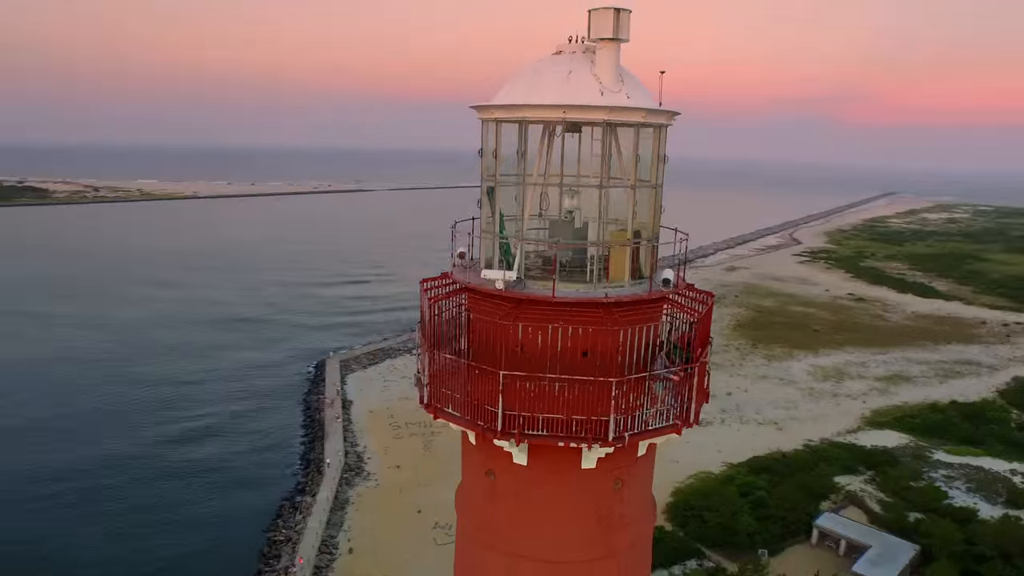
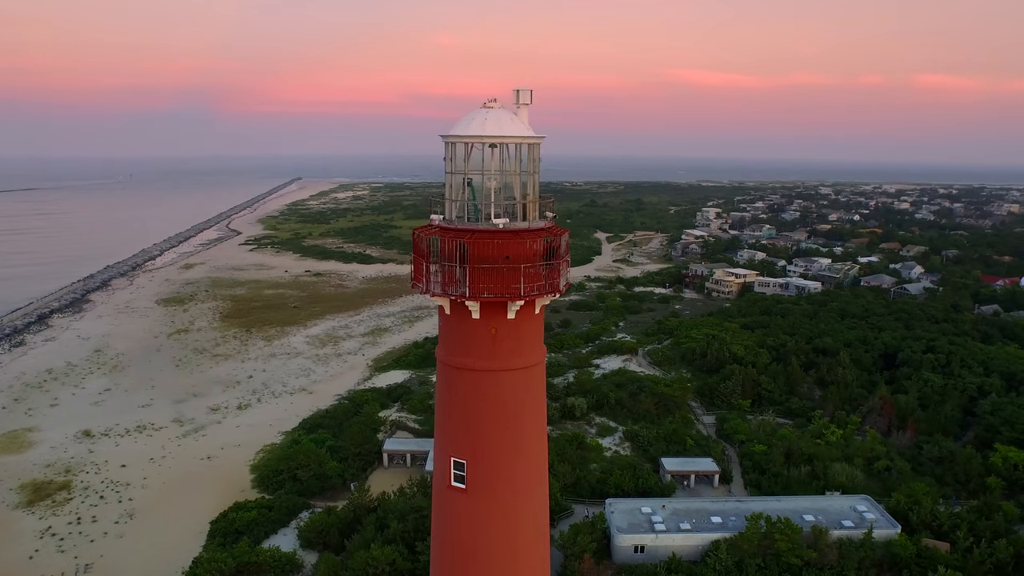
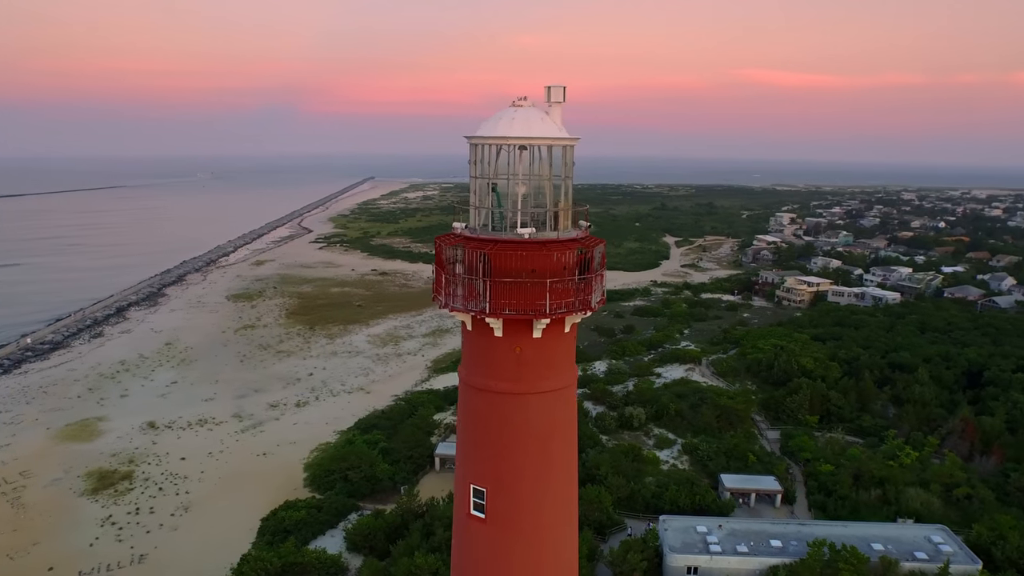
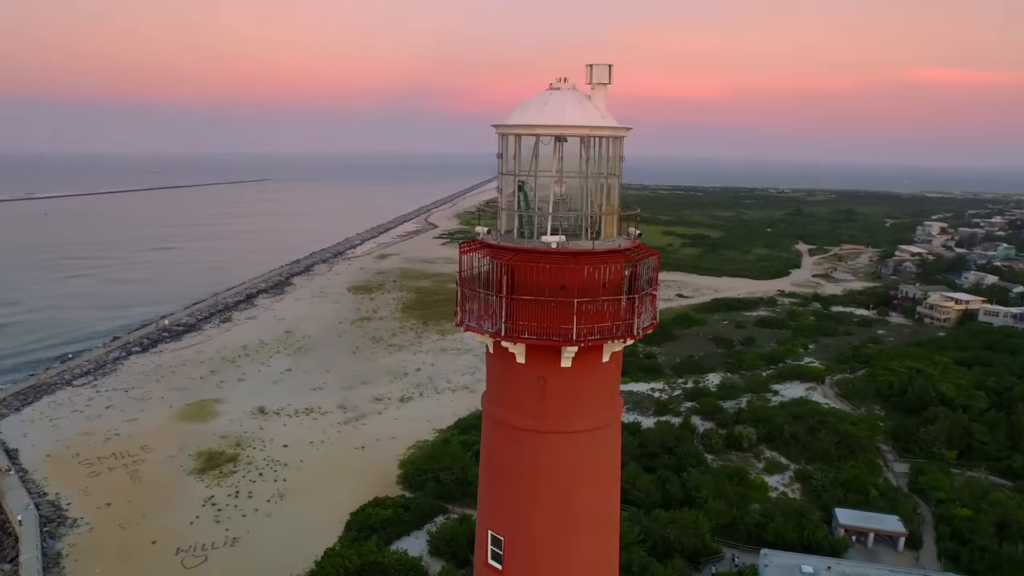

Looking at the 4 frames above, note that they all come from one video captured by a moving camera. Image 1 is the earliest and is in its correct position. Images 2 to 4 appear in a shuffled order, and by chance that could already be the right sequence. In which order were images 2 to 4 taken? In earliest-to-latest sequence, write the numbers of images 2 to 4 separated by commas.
4, 3, 2
